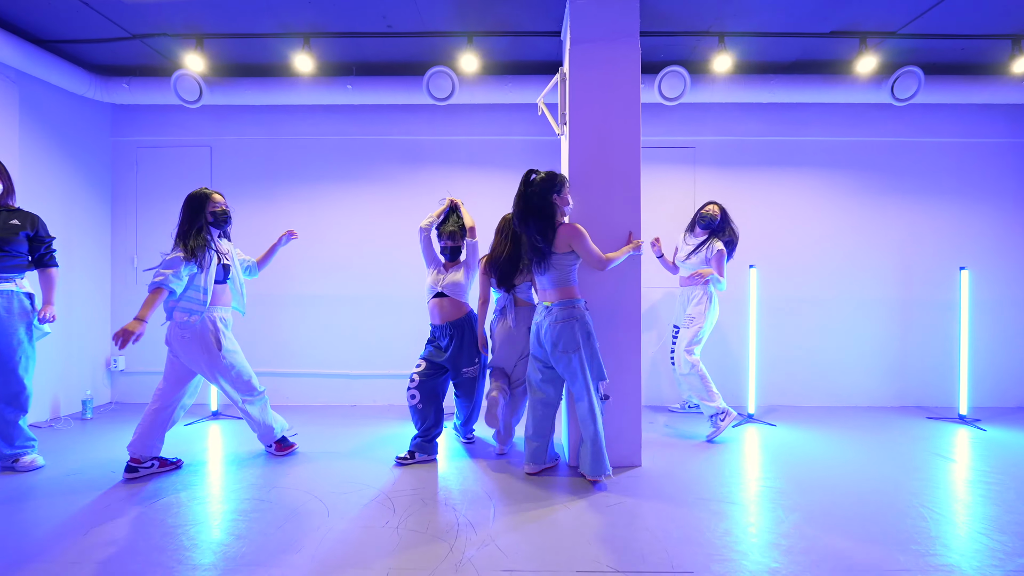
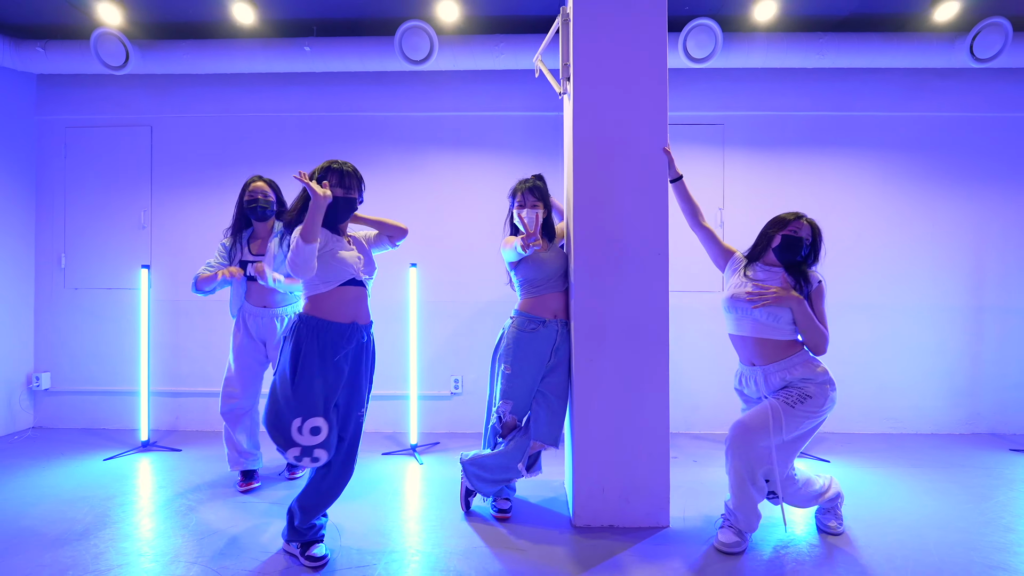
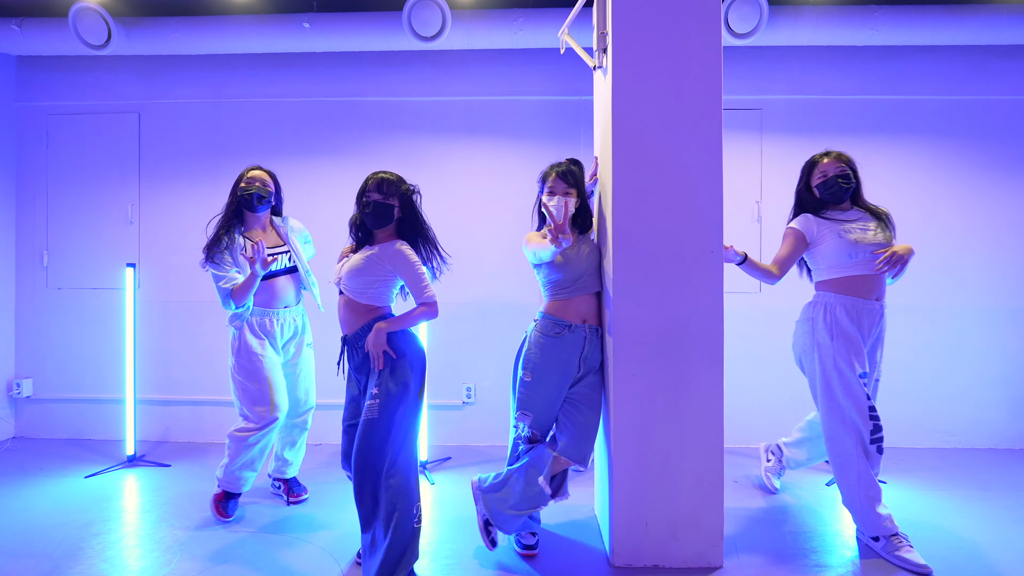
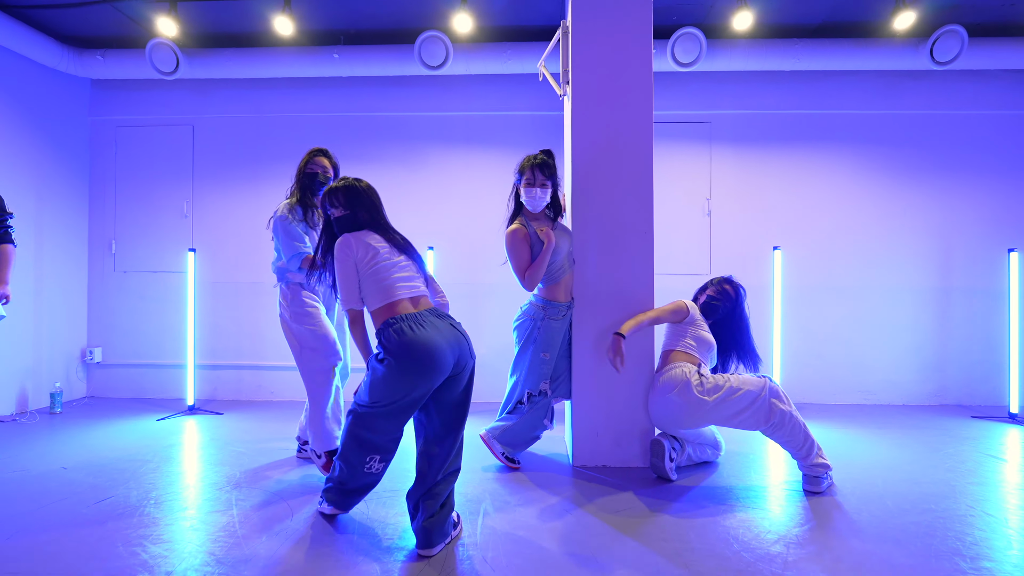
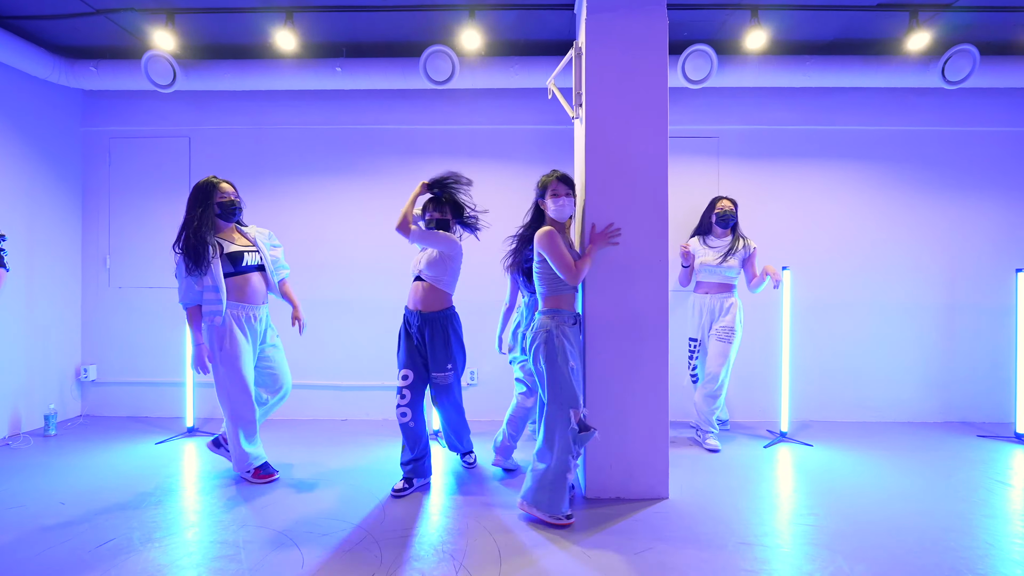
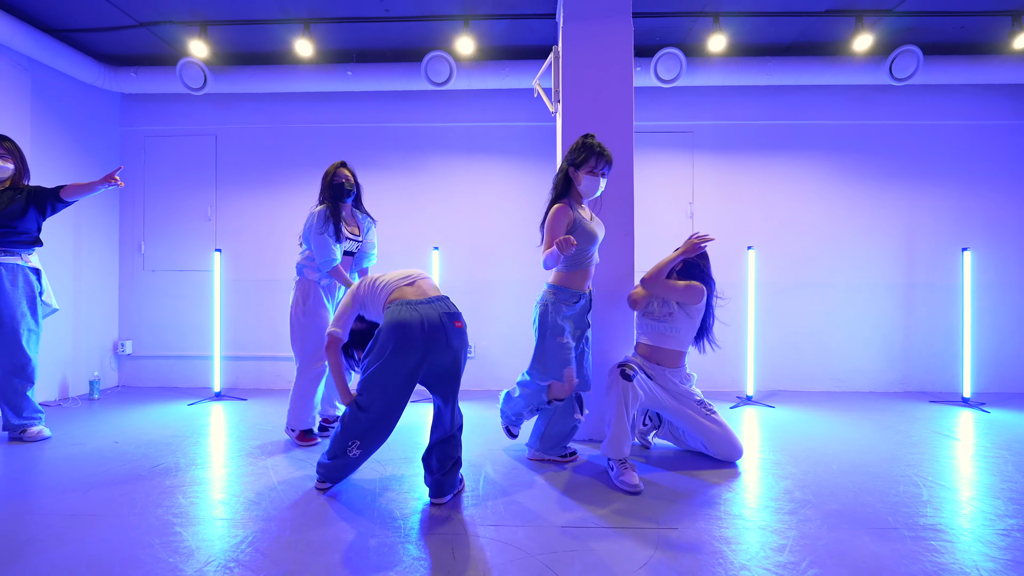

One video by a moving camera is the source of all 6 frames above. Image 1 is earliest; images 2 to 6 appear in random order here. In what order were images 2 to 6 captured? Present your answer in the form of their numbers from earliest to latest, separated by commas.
5, 3, 2, 4, 6
